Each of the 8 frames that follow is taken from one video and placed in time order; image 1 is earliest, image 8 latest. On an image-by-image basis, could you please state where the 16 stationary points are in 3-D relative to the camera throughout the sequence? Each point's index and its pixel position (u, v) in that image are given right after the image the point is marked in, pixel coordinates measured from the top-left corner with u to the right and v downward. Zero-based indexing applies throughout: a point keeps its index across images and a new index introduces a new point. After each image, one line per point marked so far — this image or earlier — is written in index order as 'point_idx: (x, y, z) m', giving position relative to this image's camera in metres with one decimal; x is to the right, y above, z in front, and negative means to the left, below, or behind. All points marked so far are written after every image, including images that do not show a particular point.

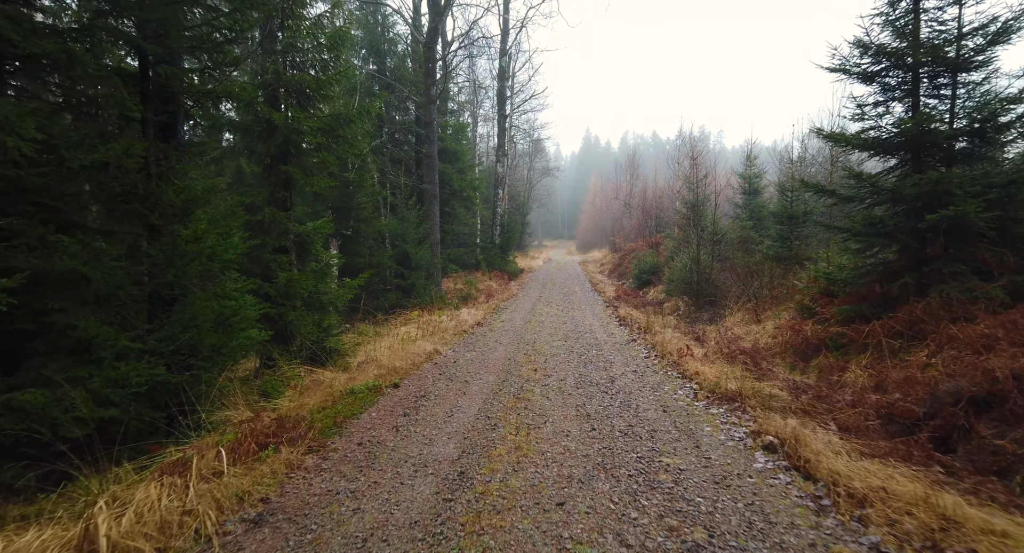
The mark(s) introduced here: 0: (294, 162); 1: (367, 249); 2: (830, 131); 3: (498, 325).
0: (-3.7, +2.0, +9.4) m
1: (-4.5, +0.8, +17.1) m
2: (+5.2, +2.4, +9.0) m
3: (-0.3, -1.1, +12.6) m
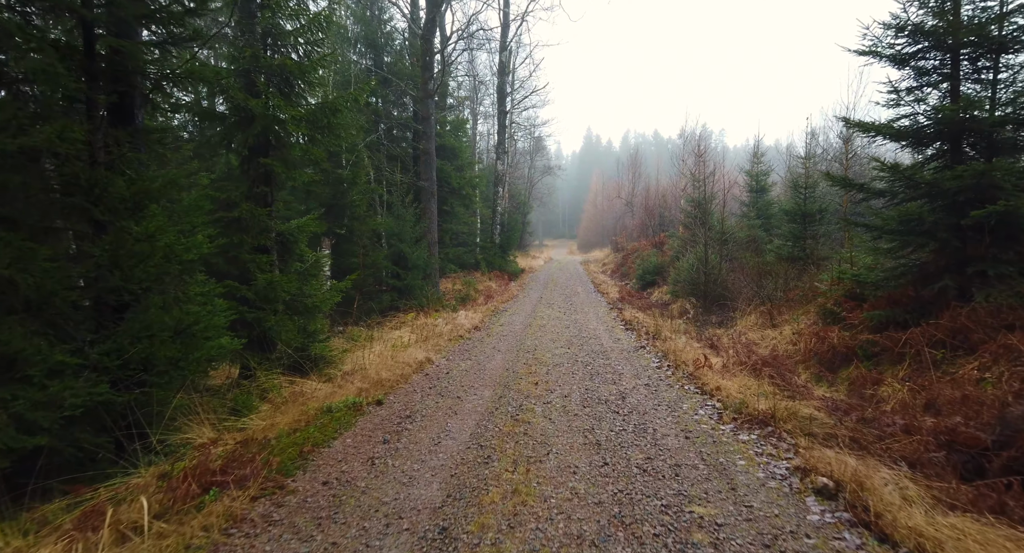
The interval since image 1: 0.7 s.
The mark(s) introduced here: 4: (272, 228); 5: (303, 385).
0: (-3.7, +1.9, +8.6) m
1: (-4.5, +0.8, +16.4) m
2: (+5.2, +2.3, +8.3) m
3: (-0.3, -1.1, +11.9) m
4: (-3.9, +0.8, +9.0) m
5: (-3.0, -1.6, +8.1) m
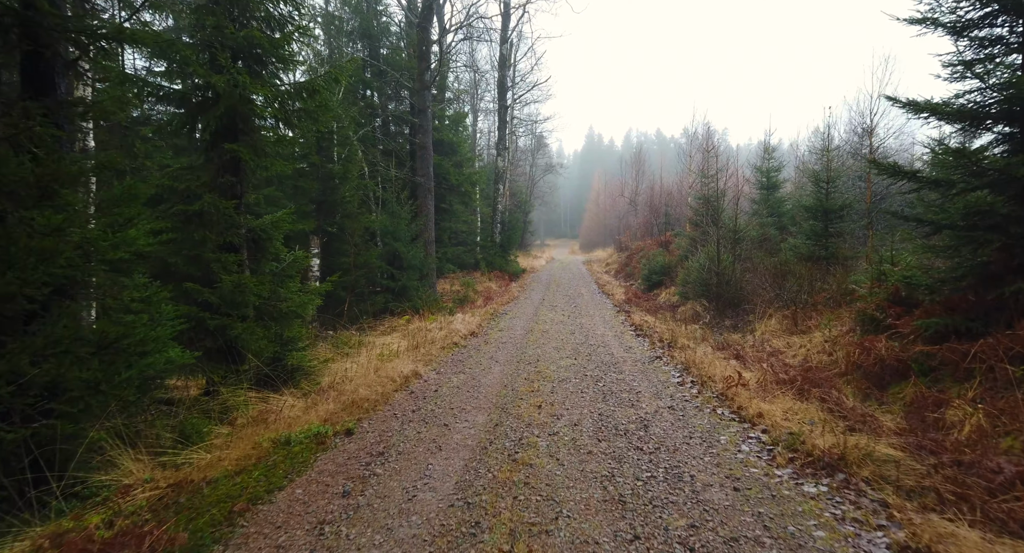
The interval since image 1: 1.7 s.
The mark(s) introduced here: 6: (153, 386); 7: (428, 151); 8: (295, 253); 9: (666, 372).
0: (-3.7, +1.9, +7.6) m
1: (-4.5, +0.8, +15.4) m
2: (+5.2, +2.3, +7.2) m
3: (-0.3, -1.2, +10.9) m
4: (-3.9, +0.8, +8.0) m
5: (-3.1, -1.6, +7.0) m
6: (-3.6, -1.1, +5.5) m
7: (-2.8, +4.2, +18.7) m
8: (-3.3, +0.4, +8.5) m
9: (+2.1, -1.3, +7.4) m
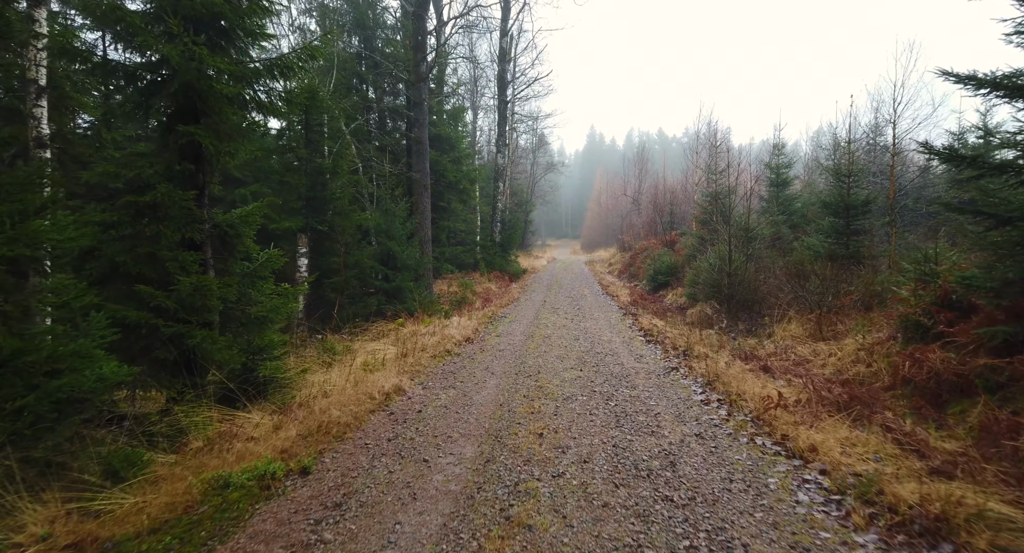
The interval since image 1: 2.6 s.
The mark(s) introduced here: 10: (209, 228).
0: (-3.8, +1.9, +6.7) m
1: (-4.5, +0.8, +14.5) m
2: (+5.2, +2.3, +6.3) m
3: (-0.4, -1.2, +10.0) m
4: (-4.0, +0.8, +7.1) m
5: (-3.1, -1.7, +6.1) m
6: (-3.6, -1.1, +4.5) m
7: (-2.8, +4.2, +17.8) m
8: (-3.4, +0.3, +7.6) m
9: (+2.1, -1.3, +6.4) m
10: (-4.0, +0.6, +7.2) m
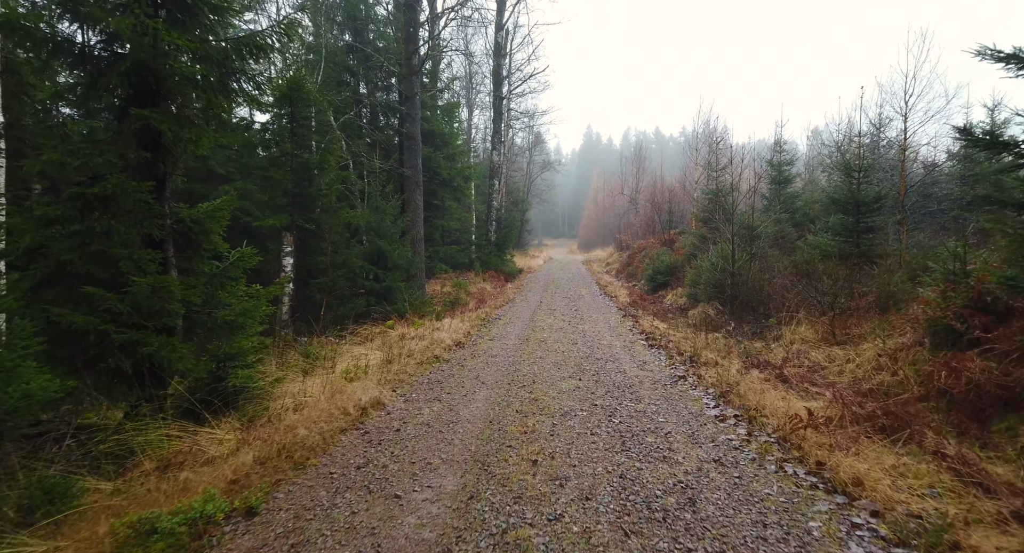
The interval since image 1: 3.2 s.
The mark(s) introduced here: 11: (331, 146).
0: (-3.9, +1.9, +6.1) m
1: (-4.6, +0.8, +13.8) m
2: (+5.1, +2.3, +5.7) m
3: (-0.5, -1.2, +9.3) m
4: (-4.0, +0.8, +6.4) m
5: (-3.2, -1.7, +5.5) m
6: (-3.7, -1.1, +3.9) m
7: (-3.0, +4.2, +17.2) m
8: (-3.5, +0.3, +7.0) m
9: (+2.0, -1.3, +5.8) m
10: (-4.0, +0.6, +6.5) m
11: (-4.6, +3.3, +14.0) m
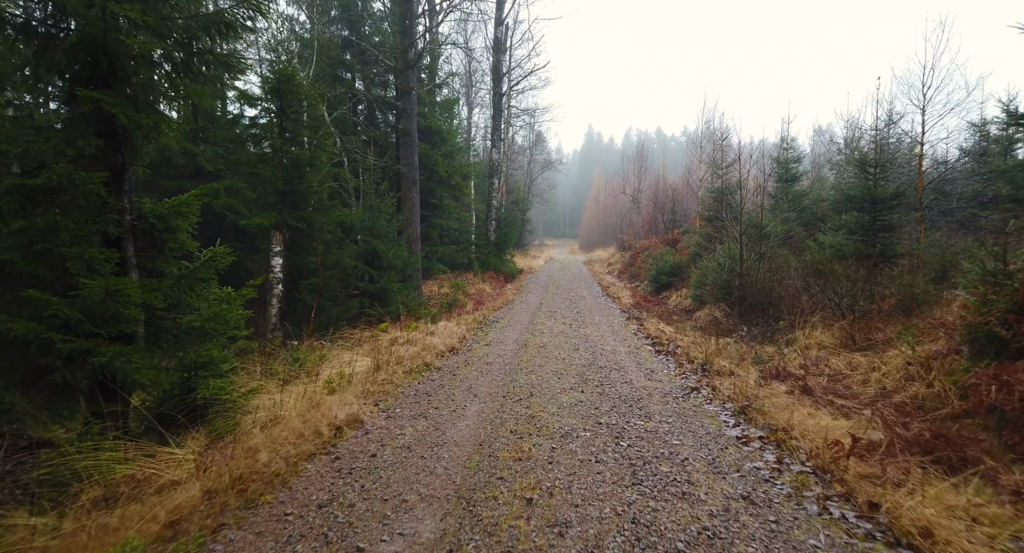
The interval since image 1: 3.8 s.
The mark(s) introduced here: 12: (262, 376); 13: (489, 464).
0: (-3.9, +1.9, +5.5) m
1: (-4.6, +0.8, +13.2) m
2: (+5.0, +2.3, +5.1) m
3: (-0.5, -1.2, +8.7) m
4: (-4.1, +0.8, +5.8) m
5: (-3.2, -1.7, +4.9) m
6: (-3.7, -1.1, +3.3) m
7: (-3.0, +4.2, +16.6) m
8: (-3.5, +0.3, +6.4) m
9: (+1.9, -1.3, +5.2) m
10: (-4.1, +0.6, +5.9) m
11: (-4.6, +3.3, +13.4) m
12: (-3.7, -1.5, +8.2) m
13: (-0.2, -1.4, +4.3) m
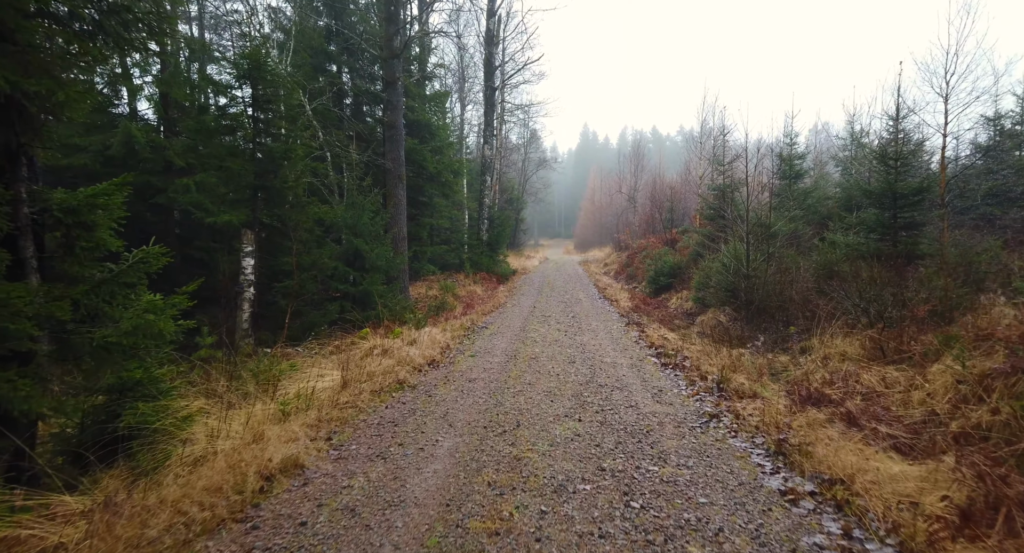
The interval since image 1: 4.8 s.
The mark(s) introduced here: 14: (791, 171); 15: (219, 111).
0: (-4.1, +1.8, +4.4) m
1: (-4.9, +0.7, +12.2) m
2: (+4.9, +2.3, +4.1) m
3: (-0.7, -1.2, +7.7) m
4: (-4.2, +0.7, +4.8) m
5: (-3.4, -1.7, +3.8) m
6: (-3.9, -1.2, +2.2) m
7: (-3.3, +4.1, +15.5) m
8: (-3.7, +0.3, +5.3) m
9: (+1.8, -1.4, +4.2) m
10: (-4.3, +0.6, +4.9) m
11: (-4.8, +3.2, +12.3) m
12: (-3.9, -1.5, +7.2) m
13: (-0.3, -1.5, +3.3) m
14: (+10.1, +3.8, +19.9) m
15: (-5.9, +3.3, +11.1) m
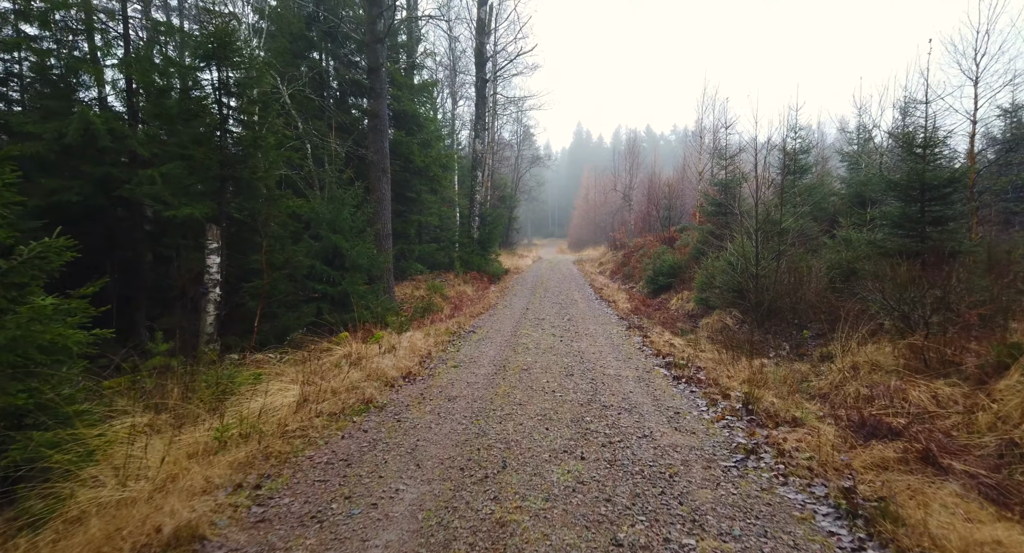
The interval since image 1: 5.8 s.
0: (-4.2, +1.8, +3.3) m
1: (-5.0, +0.7, +11.0) m
2: (+4.8, +2.3, +3.1) m
3: (-0.8, -1.2, +6.6) m
4: (-4.4, +0.7, +3.7) m
5: (-3.5, -1.7, +2.7) m
6: (-3.9, -1.2, +1.1) m
7: (-3.5, +4.2, +14.4) m
8: (-3.8, +0.3, +4.2) m
9: (+1.7, -1.4, +3.2) m
10: (-4.4, +0.6, +3.8) m
11: (-5.0, +3.3, +11.2) m
12: (-4.0, -1.5, +6.1) m
13: (-0.4, -1.5, +2.2) m
14: (+9.8, +3.8, +18.9) m
15: (-6.1, +3.3, +10.0) m
